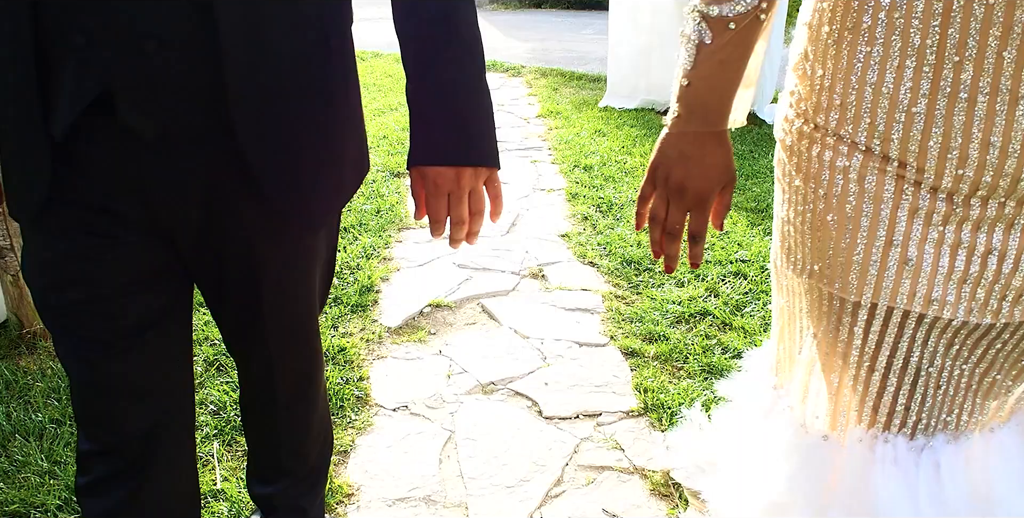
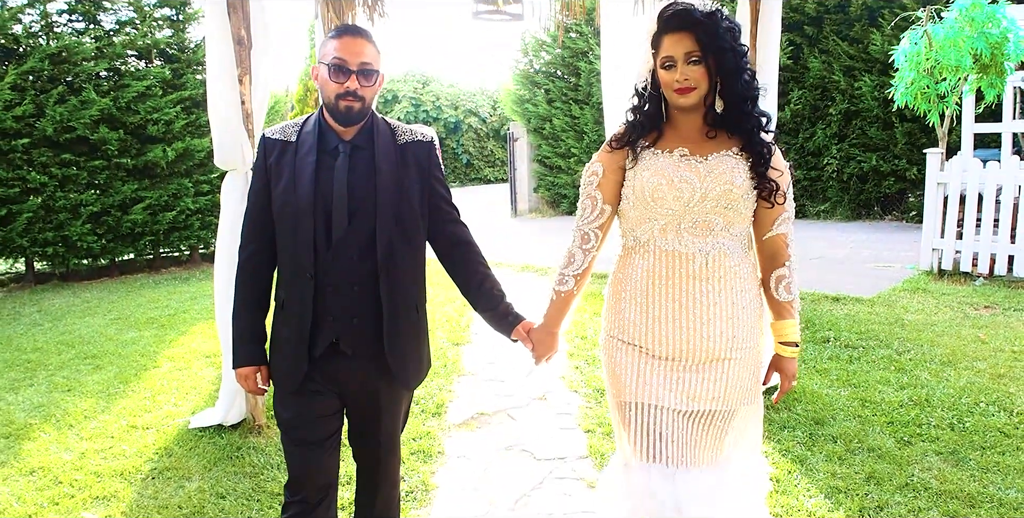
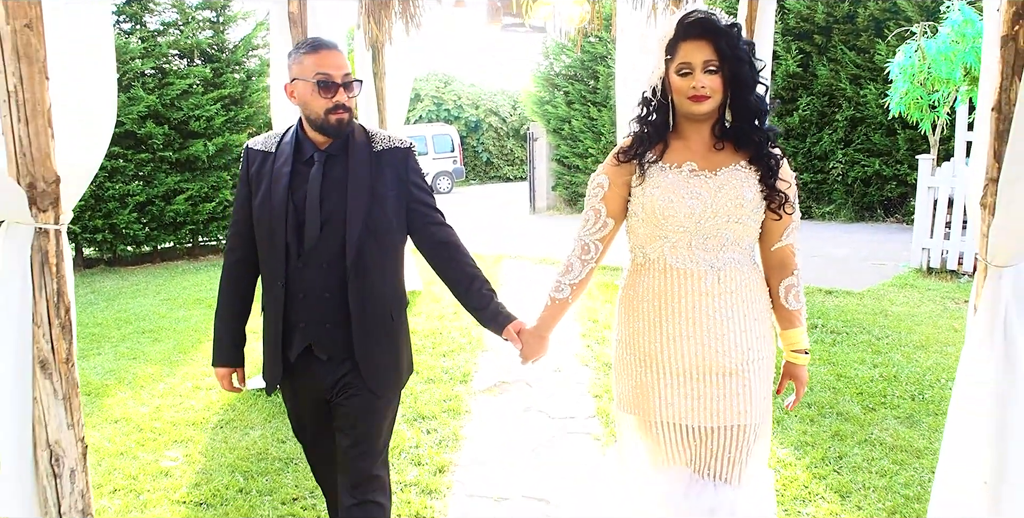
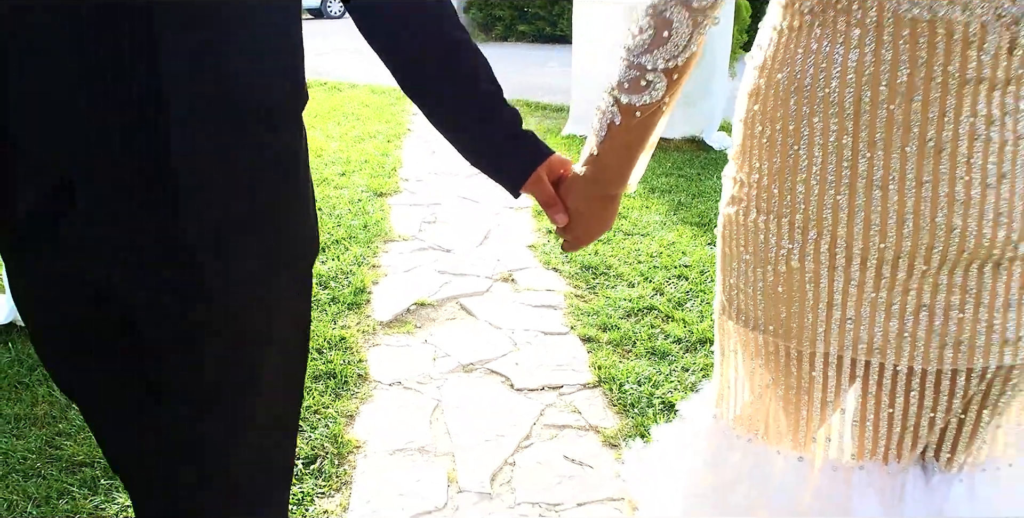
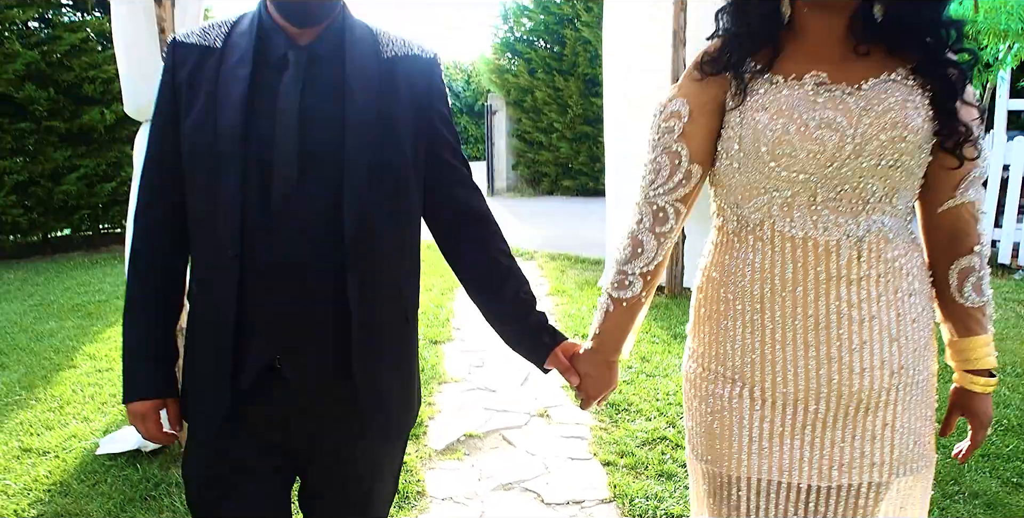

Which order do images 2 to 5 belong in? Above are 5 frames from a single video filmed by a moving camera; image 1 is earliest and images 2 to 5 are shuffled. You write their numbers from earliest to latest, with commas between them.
4, 5, 2, 3
